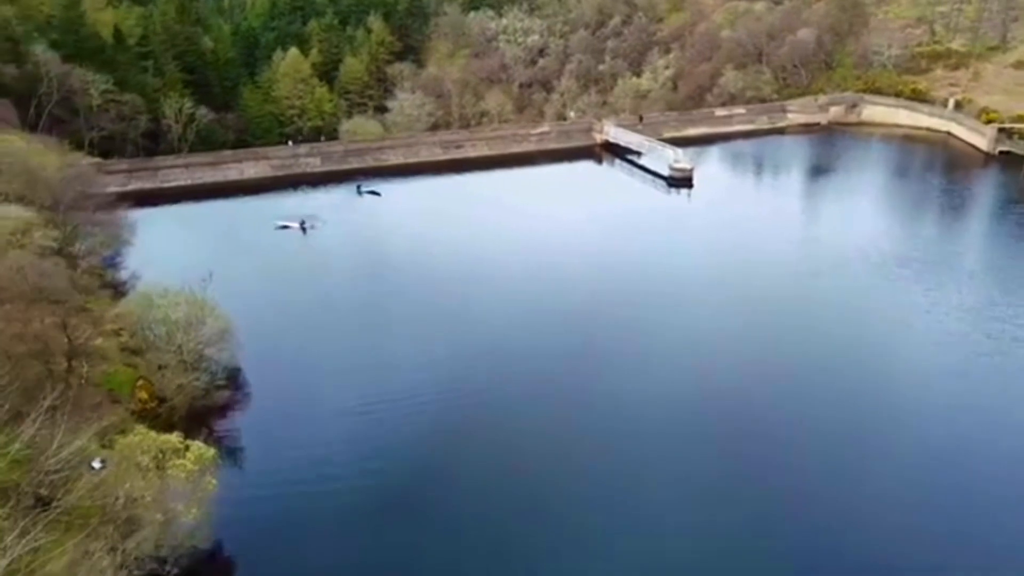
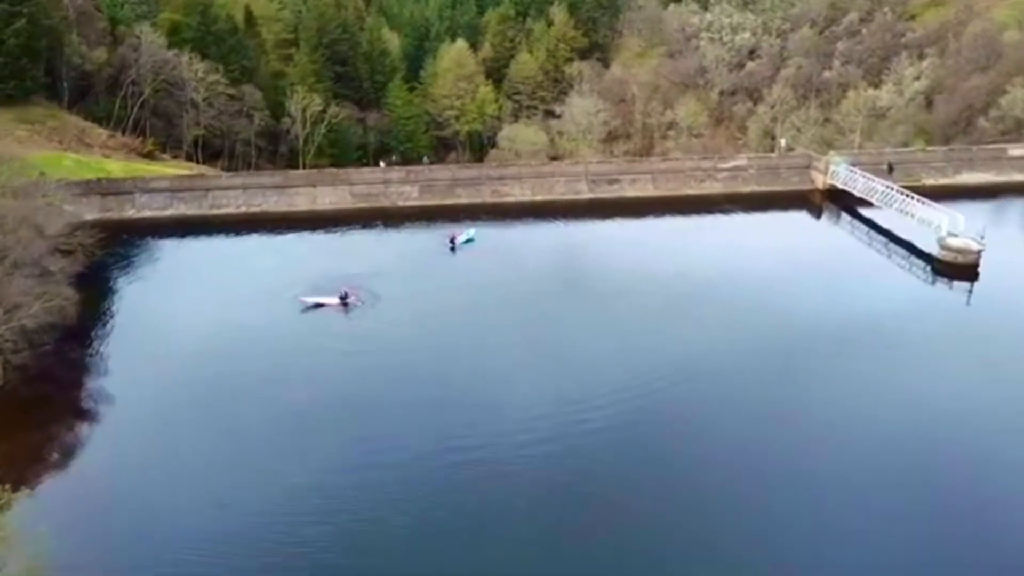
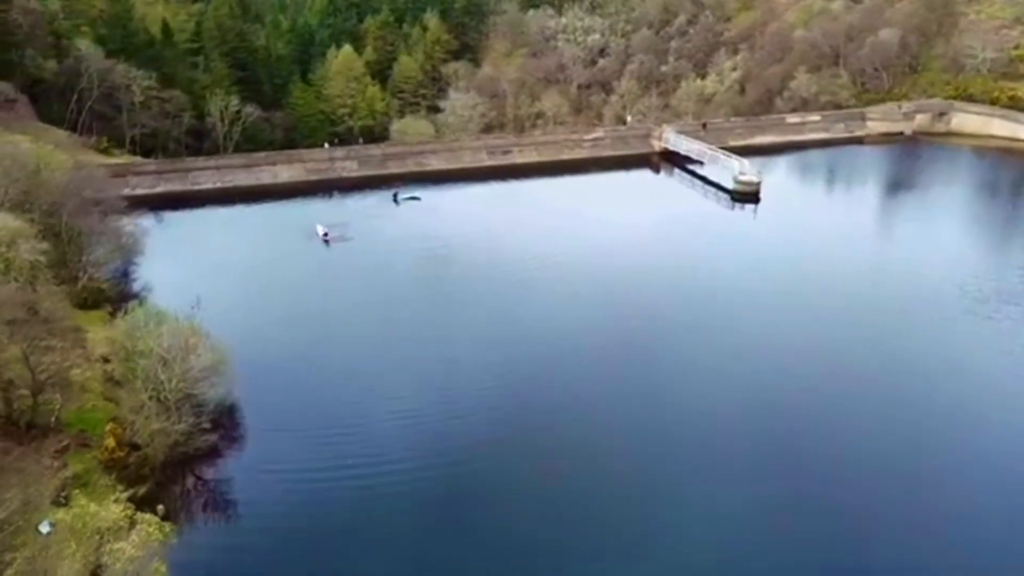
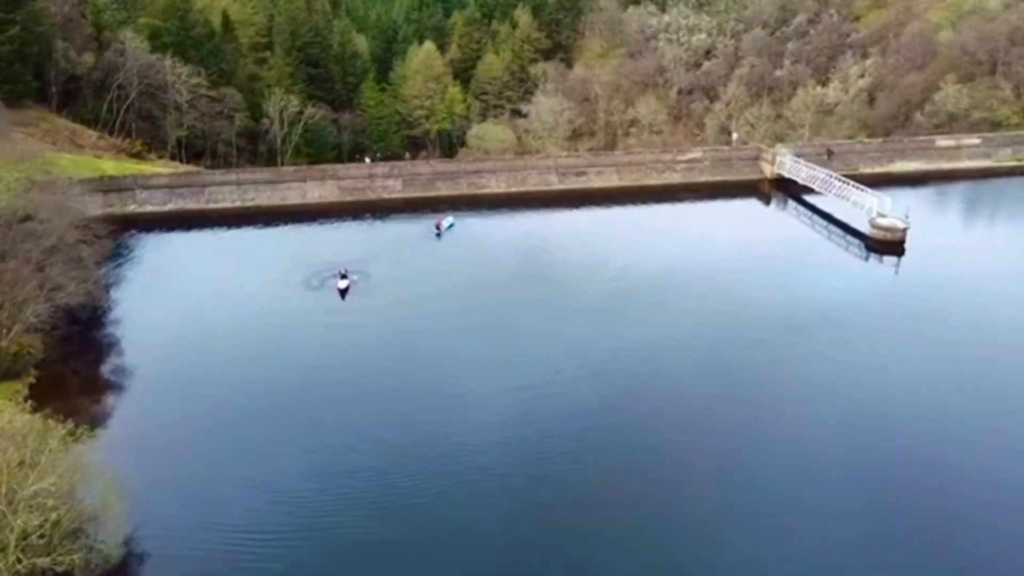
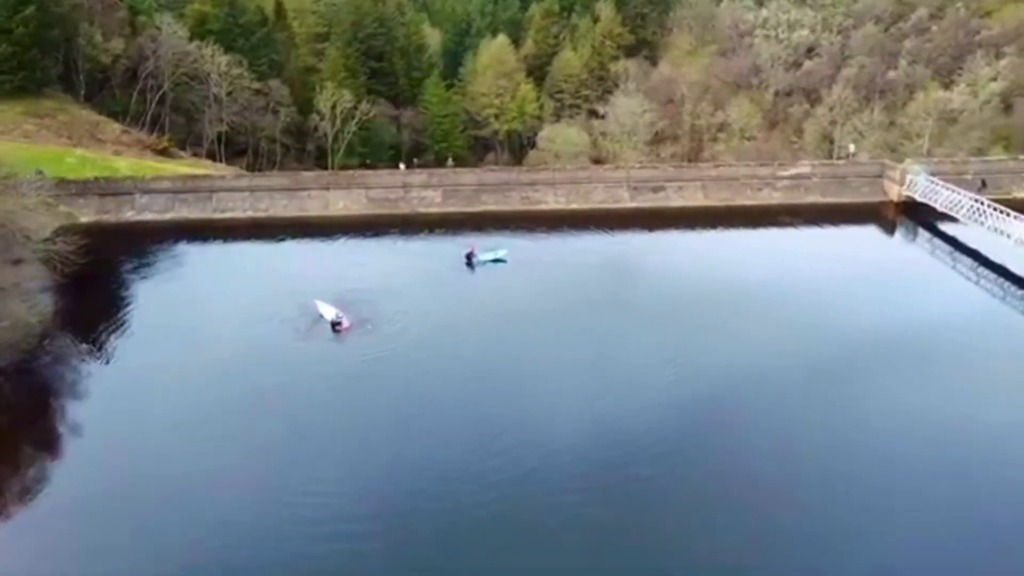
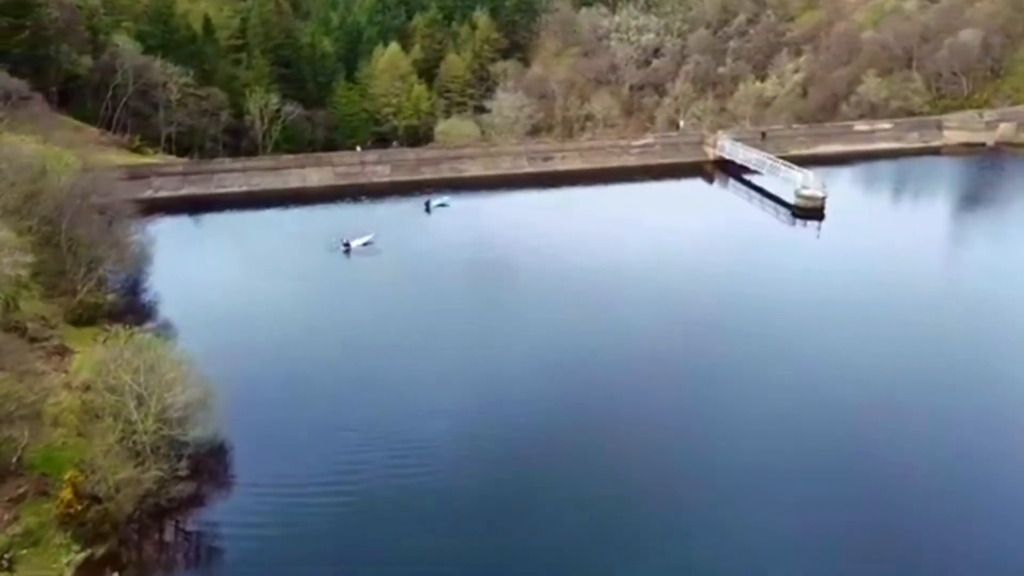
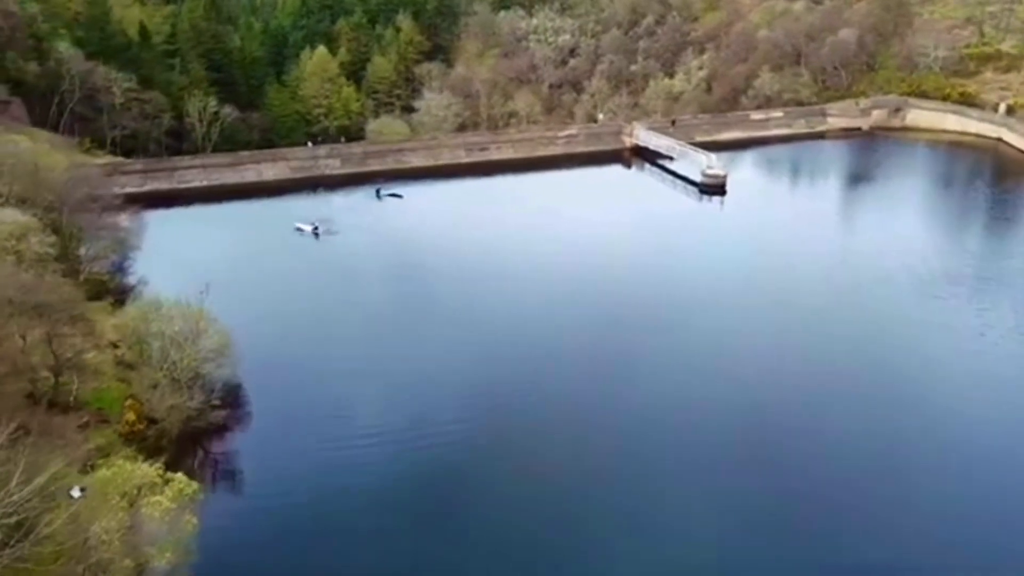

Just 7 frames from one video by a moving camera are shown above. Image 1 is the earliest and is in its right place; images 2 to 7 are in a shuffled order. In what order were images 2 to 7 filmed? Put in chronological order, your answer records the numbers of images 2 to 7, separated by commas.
7, 3, 6, 4, 2, 5
